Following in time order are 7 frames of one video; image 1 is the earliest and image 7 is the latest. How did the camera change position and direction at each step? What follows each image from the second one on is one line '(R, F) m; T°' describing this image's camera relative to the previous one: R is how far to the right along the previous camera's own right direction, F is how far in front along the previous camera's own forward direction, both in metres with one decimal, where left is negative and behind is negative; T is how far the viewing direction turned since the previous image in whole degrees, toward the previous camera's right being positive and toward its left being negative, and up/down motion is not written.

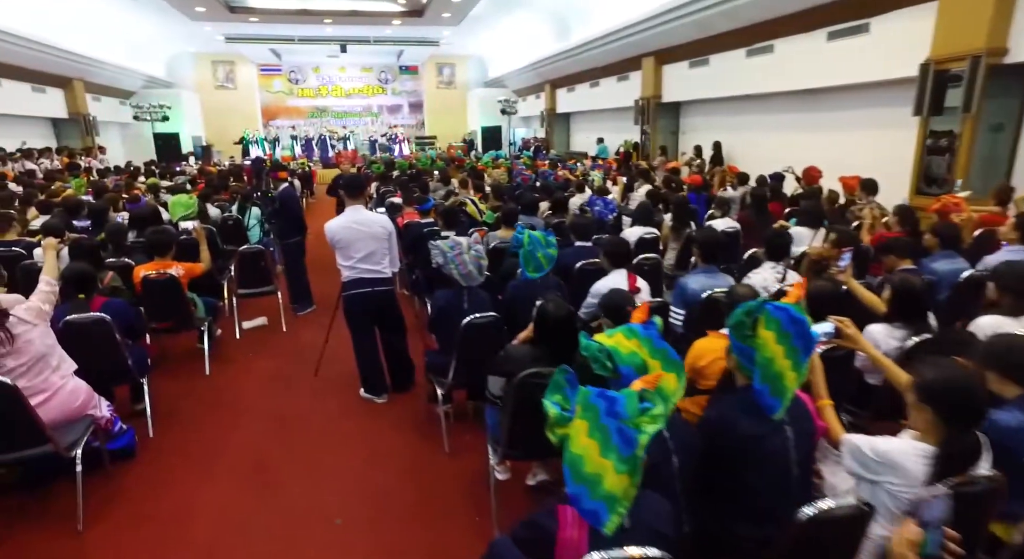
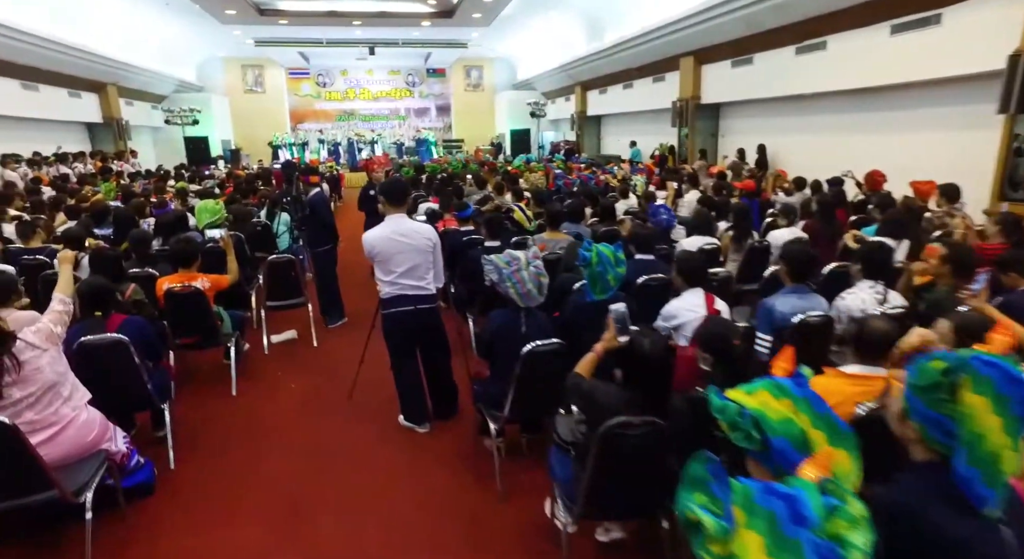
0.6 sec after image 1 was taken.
(-0.2, +0.4) m; -2°
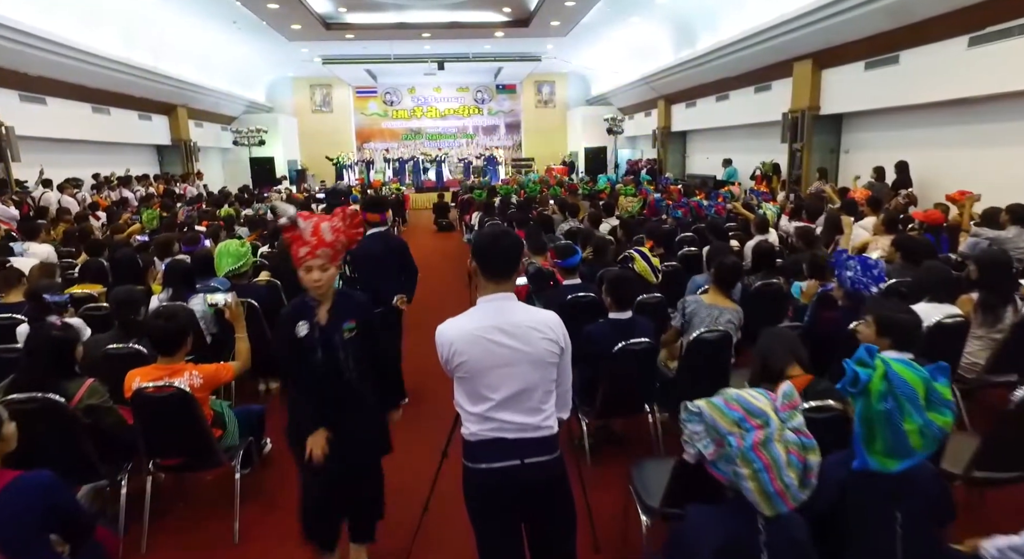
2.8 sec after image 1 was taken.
(-0.4, +1.3) m; -6°
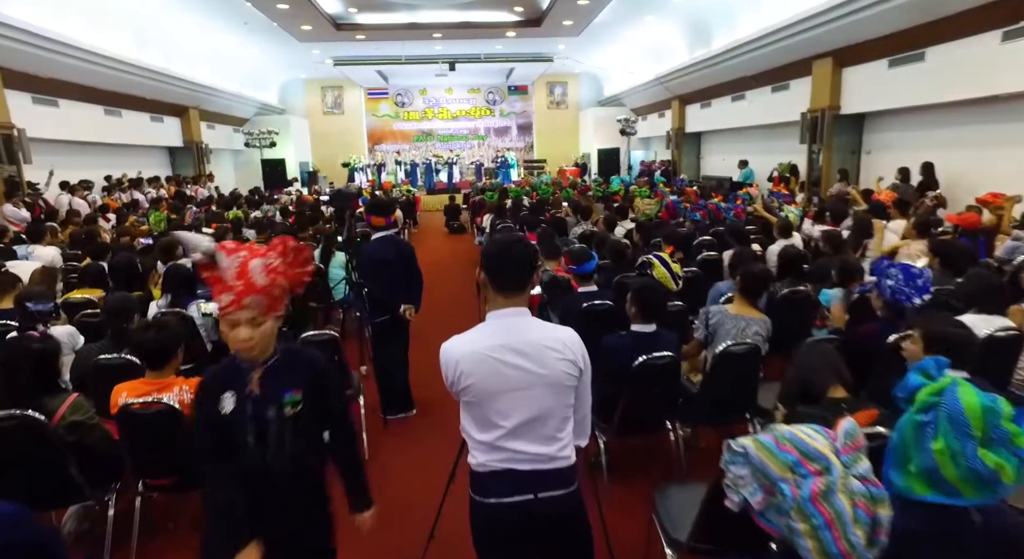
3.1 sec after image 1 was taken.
(0.0, +0.2) m; -1°
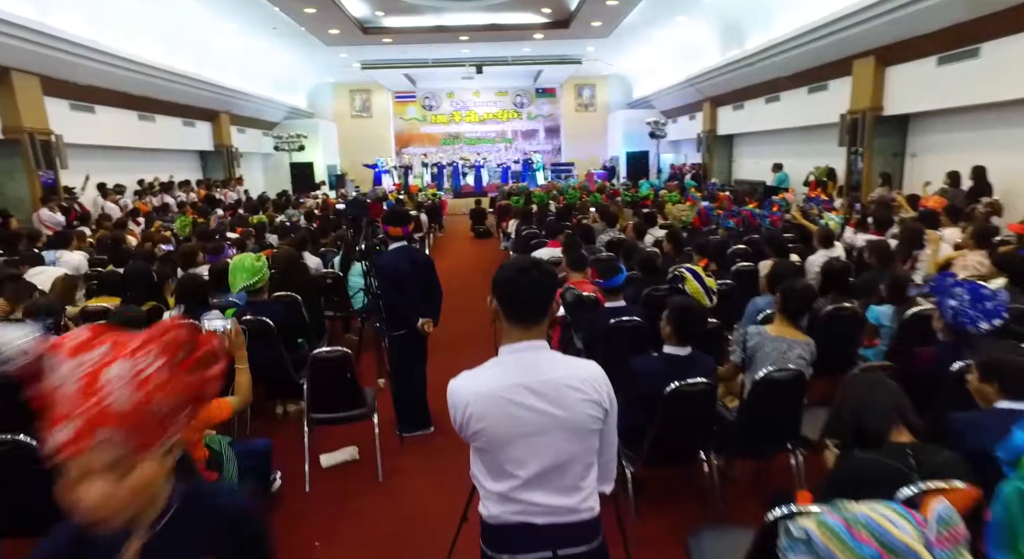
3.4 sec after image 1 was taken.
(0.0, +0.2) m; -3°
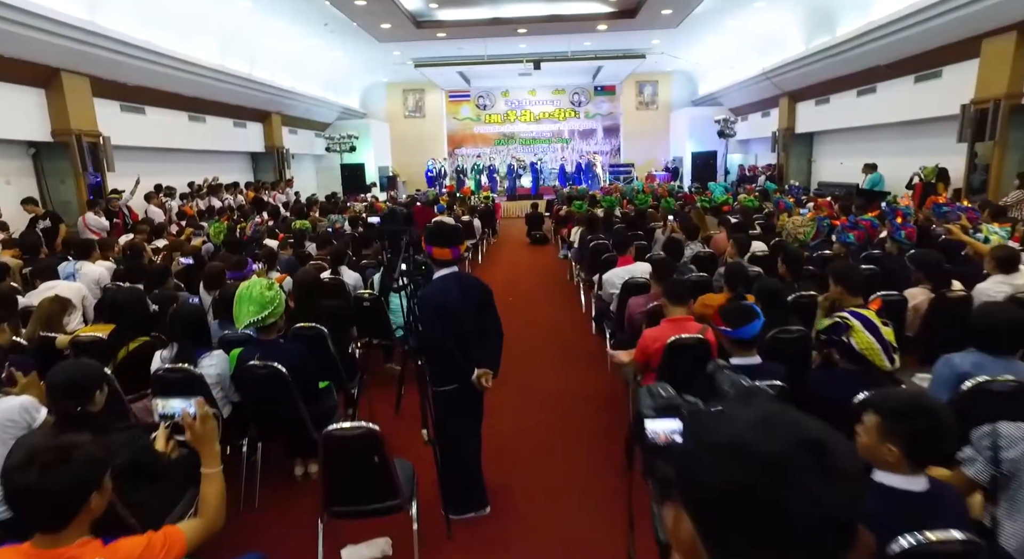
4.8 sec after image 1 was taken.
(-0.2, +0.8) m; -5°
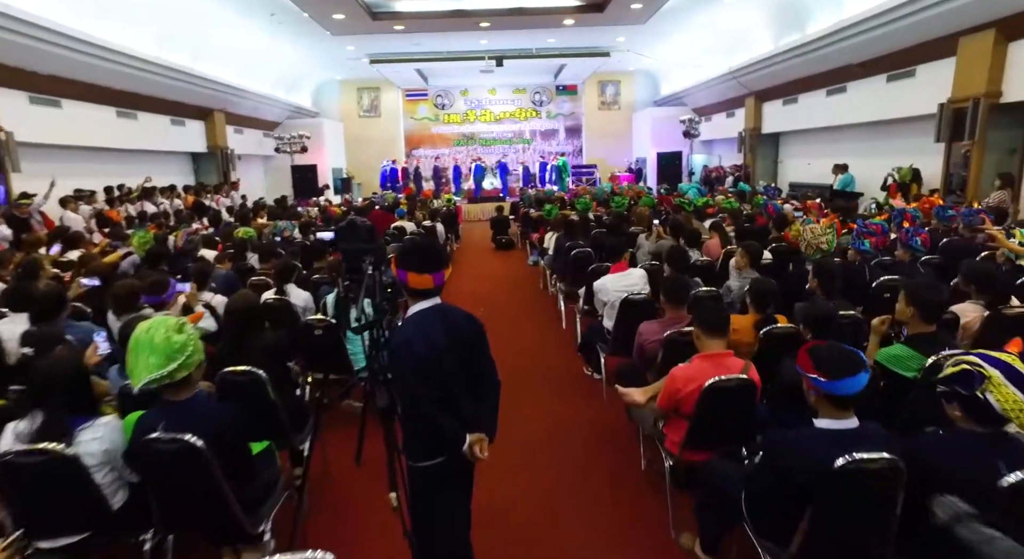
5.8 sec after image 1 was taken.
(-0.2, +0.6) m; +4°
